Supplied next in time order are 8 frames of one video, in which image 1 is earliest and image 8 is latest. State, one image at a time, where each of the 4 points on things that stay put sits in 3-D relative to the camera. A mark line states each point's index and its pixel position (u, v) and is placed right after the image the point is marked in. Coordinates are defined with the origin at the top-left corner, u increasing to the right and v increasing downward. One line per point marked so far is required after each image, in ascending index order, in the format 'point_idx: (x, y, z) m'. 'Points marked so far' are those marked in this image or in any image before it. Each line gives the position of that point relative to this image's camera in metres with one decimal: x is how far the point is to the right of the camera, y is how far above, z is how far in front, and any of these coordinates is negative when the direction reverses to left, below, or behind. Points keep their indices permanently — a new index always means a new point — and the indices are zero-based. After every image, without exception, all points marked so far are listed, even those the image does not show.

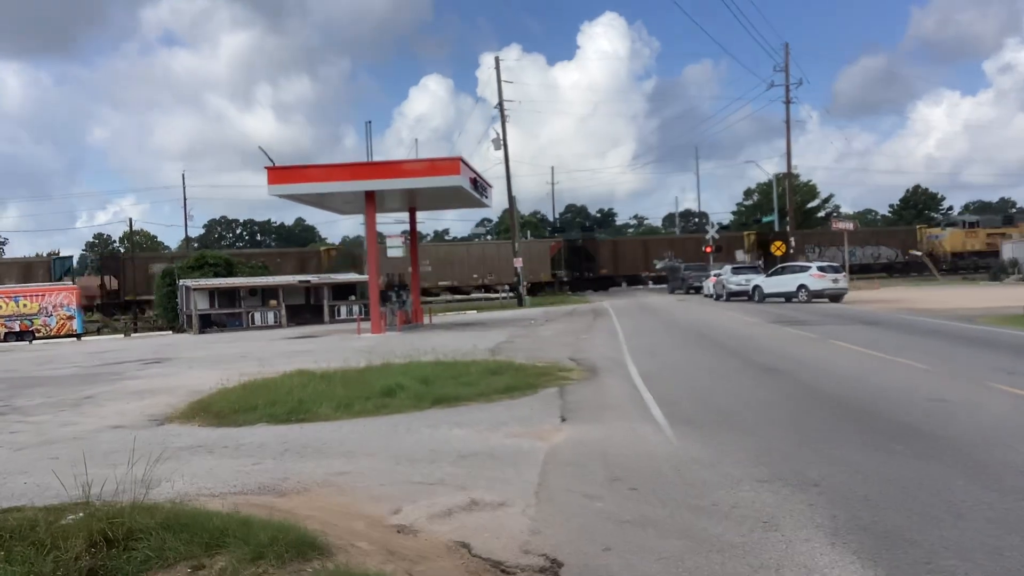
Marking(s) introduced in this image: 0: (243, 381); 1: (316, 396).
0: (-4.8, -1.7, +17.7) m
1: (-2.9, -1.6, +14.7) m
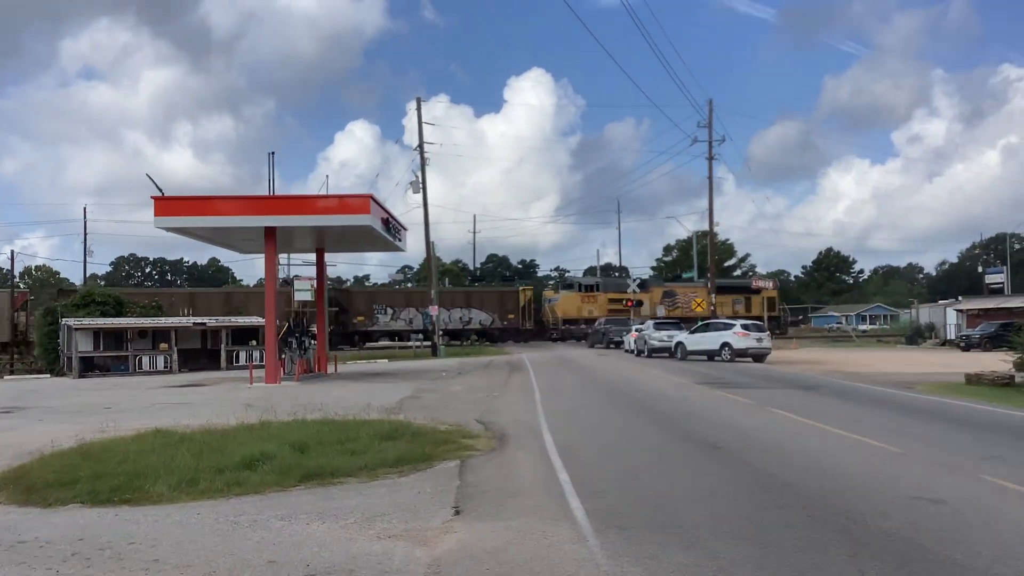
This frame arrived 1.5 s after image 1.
0: (-6.4, -2.3, +14.6) m
1: (-4.2, -2.1, +11.8) m
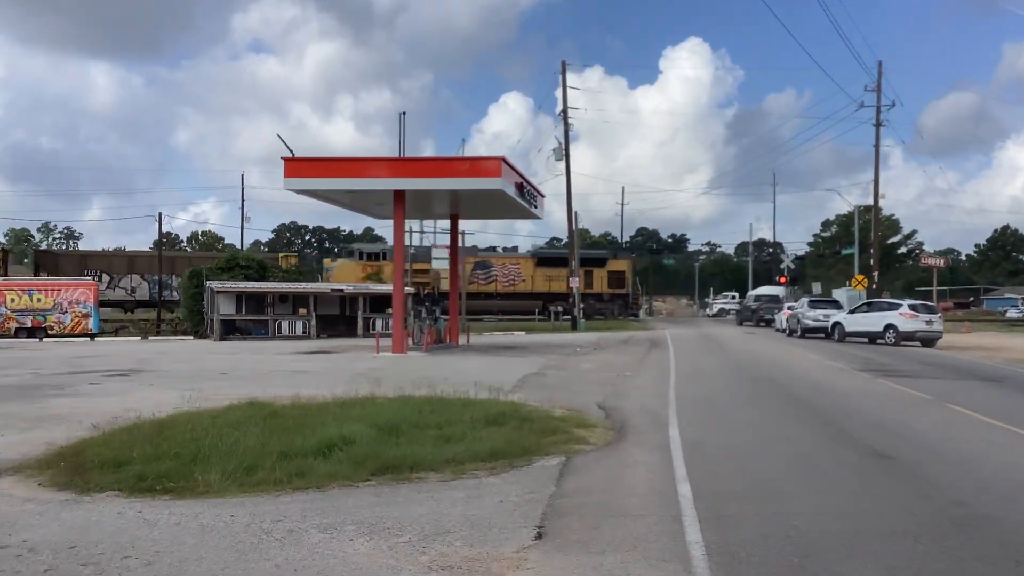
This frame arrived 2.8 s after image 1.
0: (-4.8, -1.7, +13.5) m
1: (-3.1, -1.7, +10.4) m
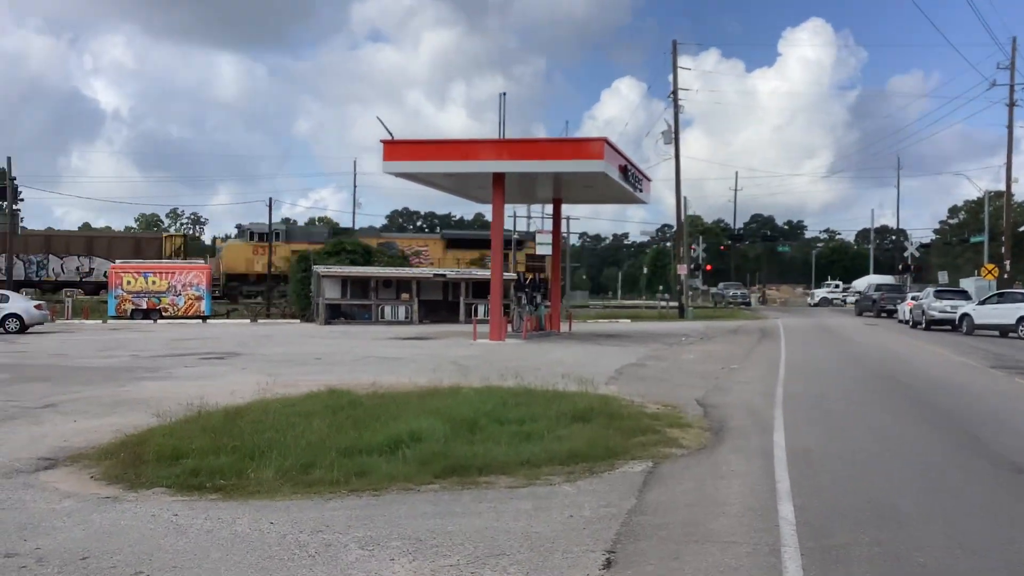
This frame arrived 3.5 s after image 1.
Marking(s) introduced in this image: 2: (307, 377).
0: (-3.6, -1.5, +13.0) m
1: (-2.3, -1.5, +9.8) m
2: (-3.8, -1.7, +18.3) m
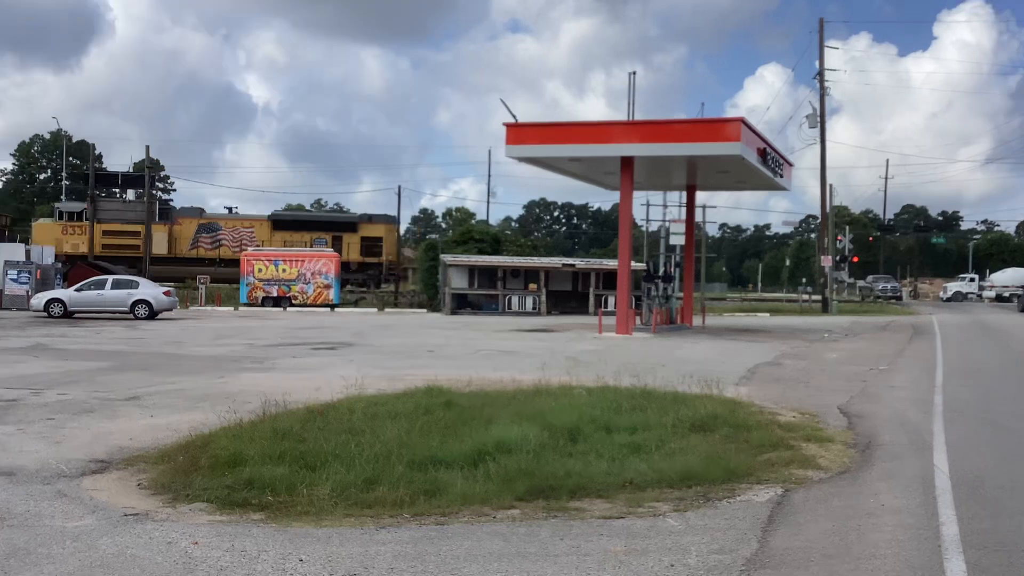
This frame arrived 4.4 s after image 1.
0: (-2.3, -1.3, +12.0) m
1: (-1.4, -1.4, +8.6) m
2: (-1.7, -1.5, +17.3) m
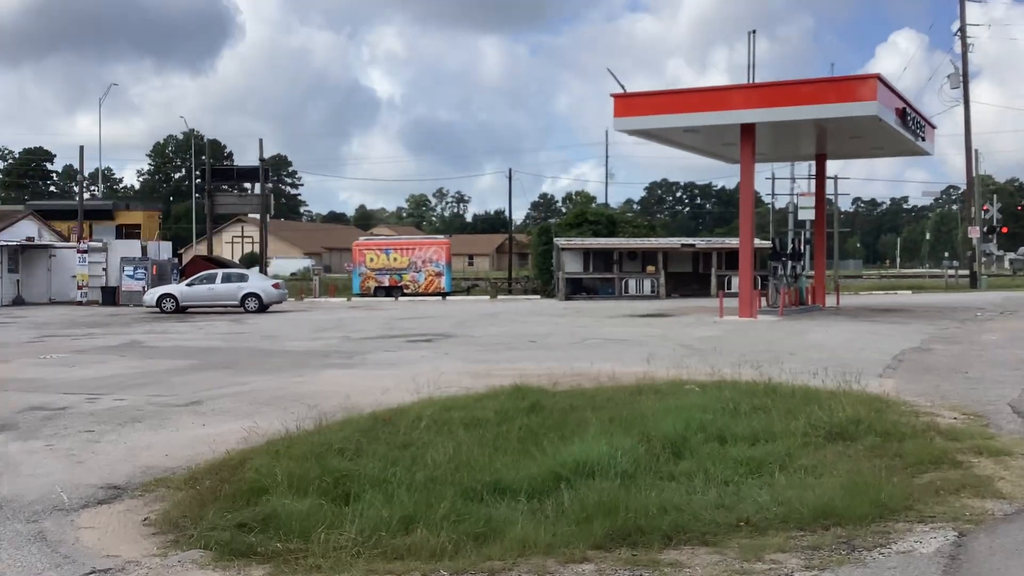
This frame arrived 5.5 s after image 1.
0: (-1.3, -1.2, +10.5) m
1: (-0.8, -1.3, +7.0) m
2: (-0.1, -1.2, +15.7) m
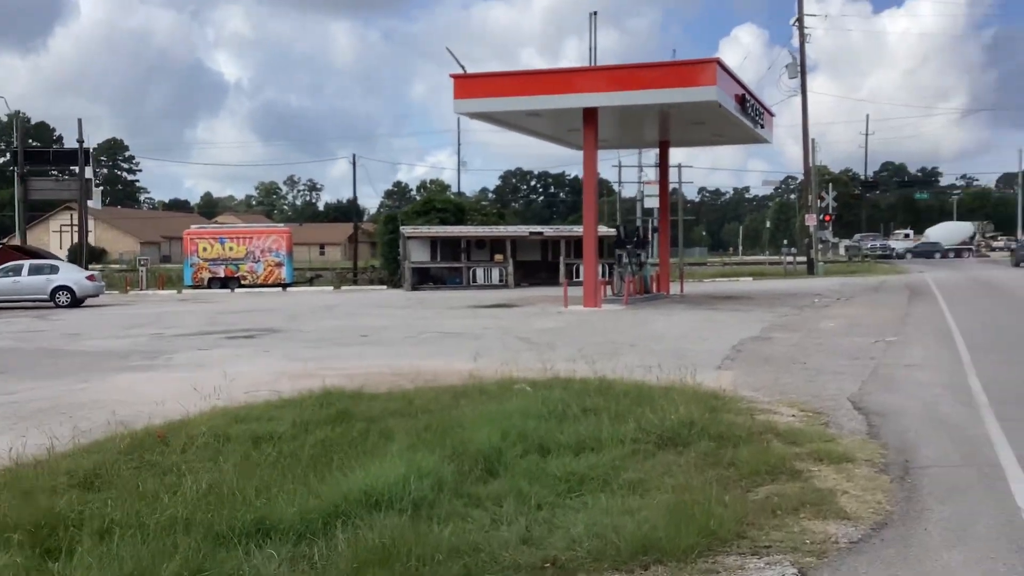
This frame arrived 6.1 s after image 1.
0: (-3.1, -1.2, +9.0) m
1: (-2.2, -1.3, +5.6) m
2: (-2.6, -1.1, +14.3) m
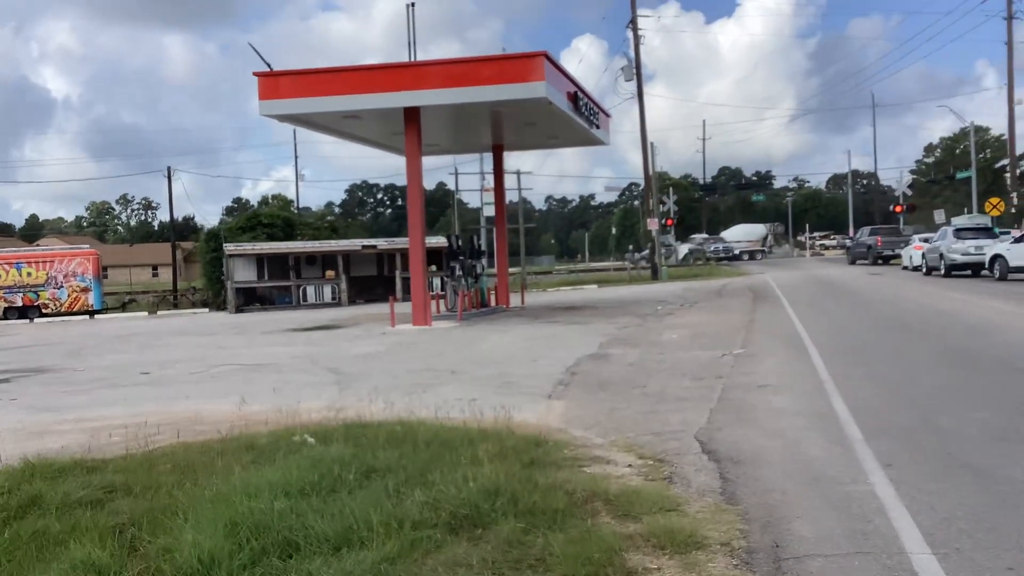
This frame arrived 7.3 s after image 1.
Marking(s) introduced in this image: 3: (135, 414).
0: (-4.8, -1.5, +6.2) m
1: (-3.3, -1.6, +3.0) m
2: (-5.1, -1.5, +11.5) m
3: (-4.3, -1.4, +11.6) m
